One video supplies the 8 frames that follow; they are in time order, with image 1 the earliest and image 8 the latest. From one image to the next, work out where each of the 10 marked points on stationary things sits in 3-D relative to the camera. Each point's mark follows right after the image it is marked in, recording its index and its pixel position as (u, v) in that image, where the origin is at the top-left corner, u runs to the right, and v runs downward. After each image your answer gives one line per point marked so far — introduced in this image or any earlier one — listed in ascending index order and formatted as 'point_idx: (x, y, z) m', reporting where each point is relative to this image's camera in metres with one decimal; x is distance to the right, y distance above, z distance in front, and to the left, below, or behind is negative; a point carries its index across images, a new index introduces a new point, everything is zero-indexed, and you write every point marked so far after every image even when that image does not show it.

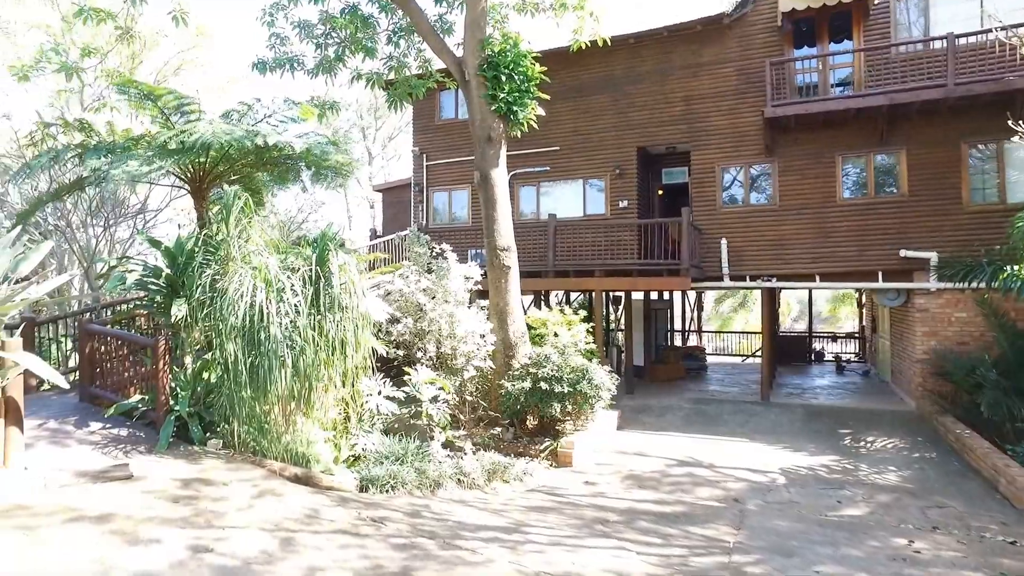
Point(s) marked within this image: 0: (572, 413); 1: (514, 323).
0: (+0.7, -1.4, +8.4) m
1: (0.0, -0.4, +9.2) m
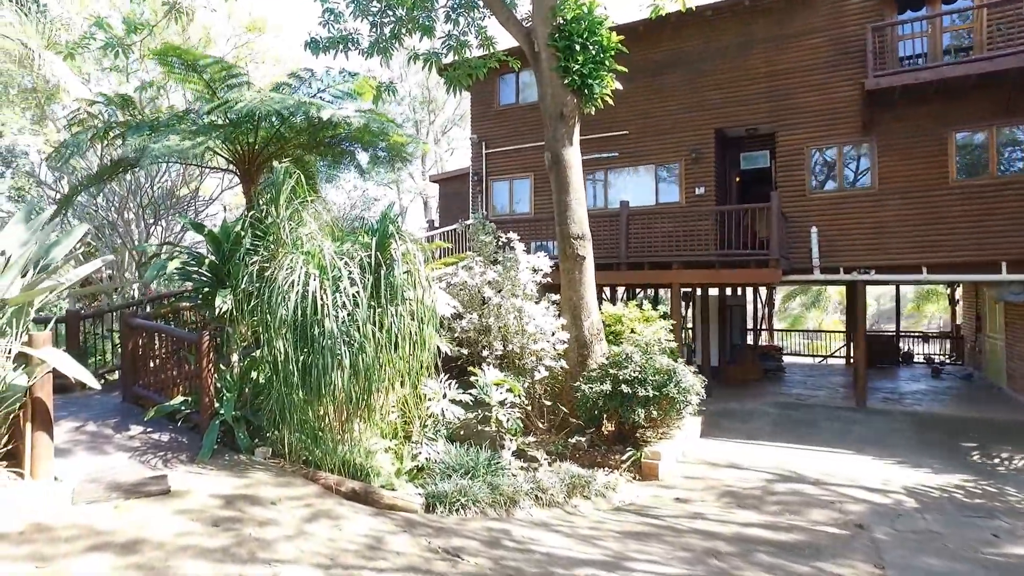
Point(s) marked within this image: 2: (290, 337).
0: (+1.4, -1.3, +7.5) m
1: (+0.9, -0.4, +8.3) m
2: (-1.4, -0.3, +4.8) m
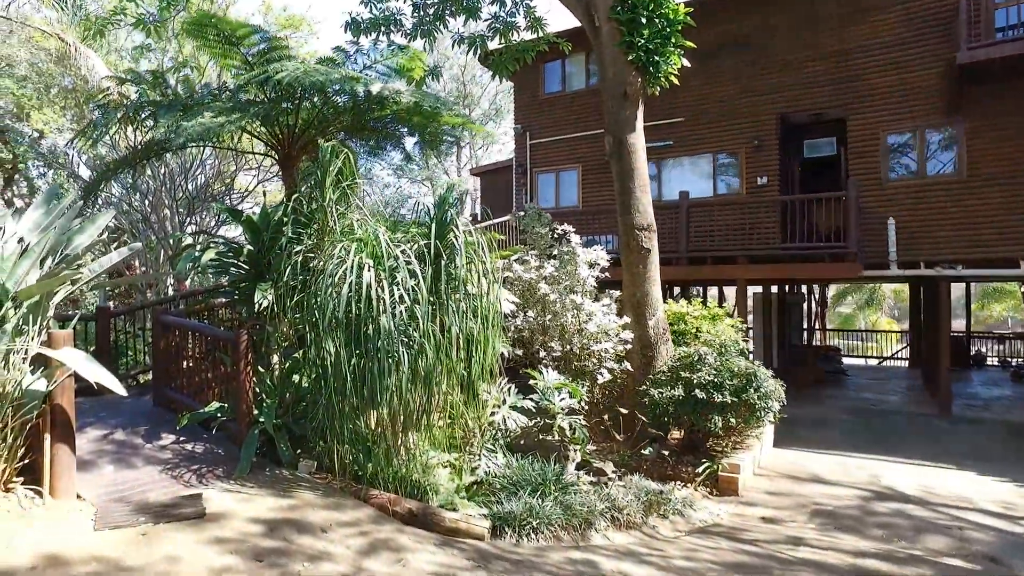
0: (+2.0, -1.3, +6.8) m
1: (+1.5, -0.3, +7.6) m
2: (-0.9, -0.3, +4.2) m
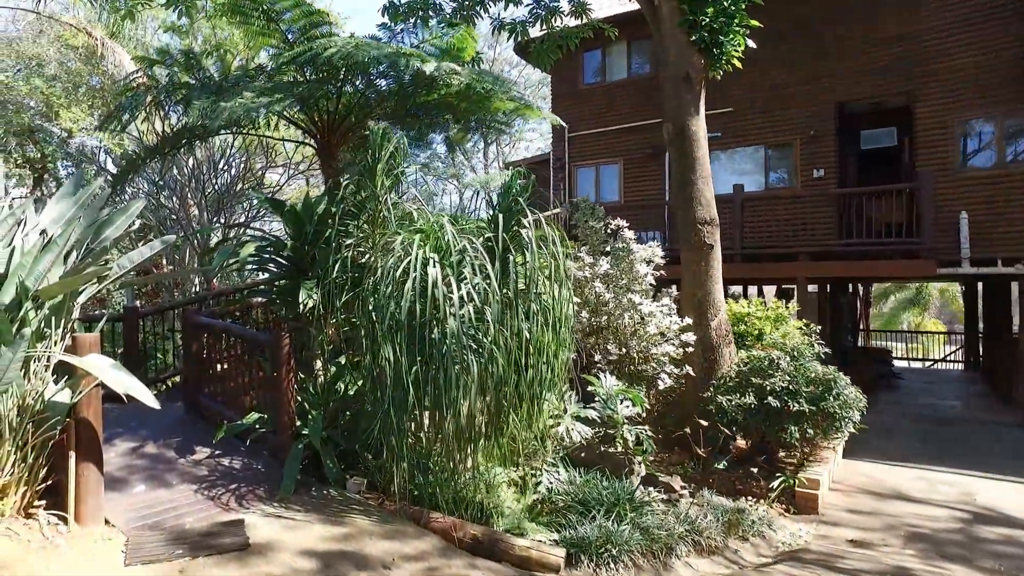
0: (+2.5, -1.3, +6.2) m
1: (+1.9, -0.3, +7.1) m
2: (-0.5, -0.3, +3.7) m
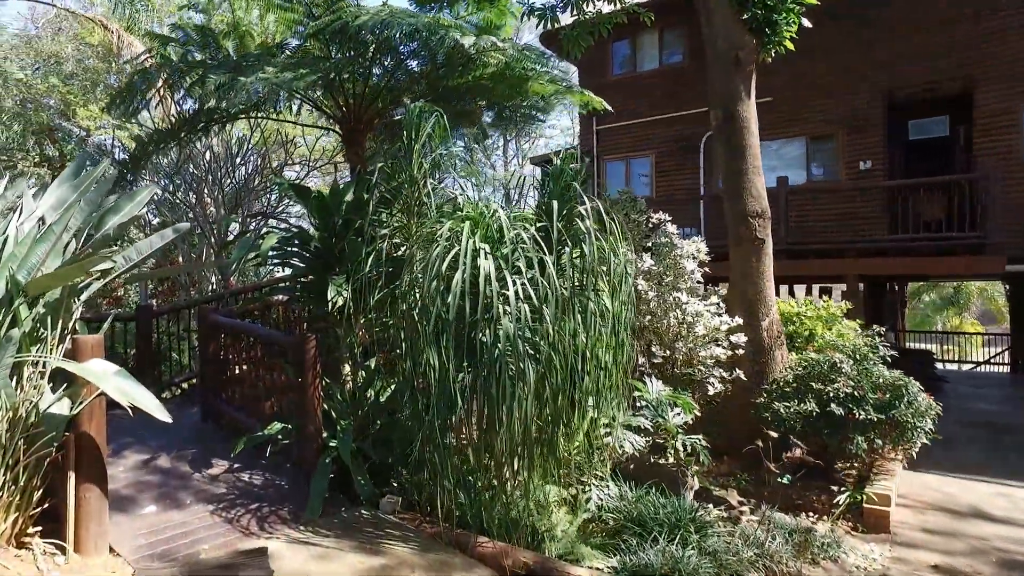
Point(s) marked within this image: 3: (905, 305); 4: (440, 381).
0: (+2.8, -1.2, +5.7) m
1: (+2.3, -0.3, +6.6) m
2: (-0.3, -0.2, +3.2) m
3: (+9.9, -0.4, +18.9) m
4: (-0.3, -0.4, +3.2) m
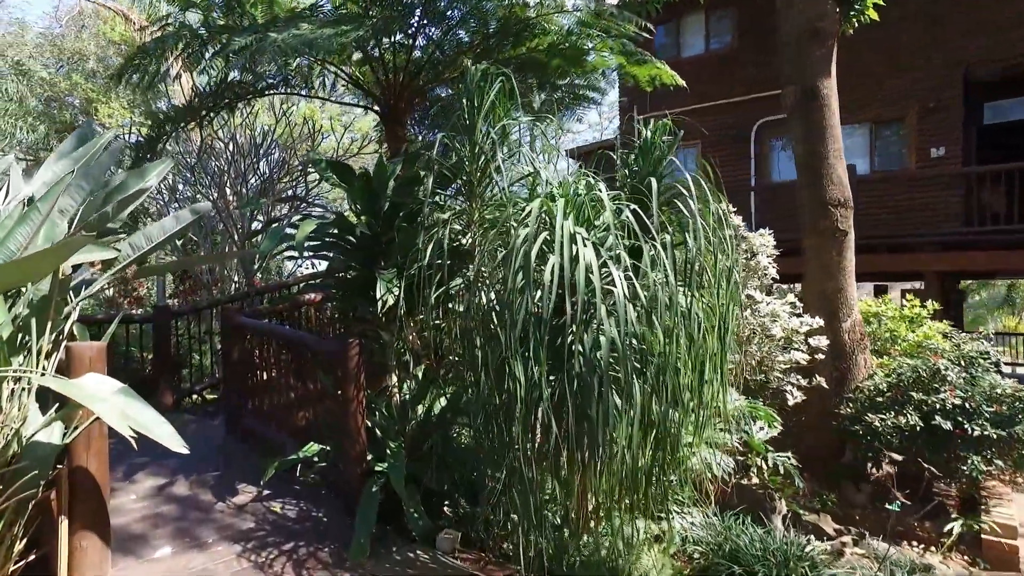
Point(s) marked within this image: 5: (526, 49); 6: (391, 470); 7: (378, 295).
0: (+3.2, -1.2, +5.0) m
1: (+2.7, -0.3, +5.9) m
2: (+0.1, -0.2, +2.6) m
3: (+10.6, -0.4, +18.0) m
4: (0.0, -0.4, +2.6) m
5: (+0.1, +1.7, +5.2) m
6: (-0.5, -0.8, +3.2) m
7: (-0.7, 0.0, +3.5) m
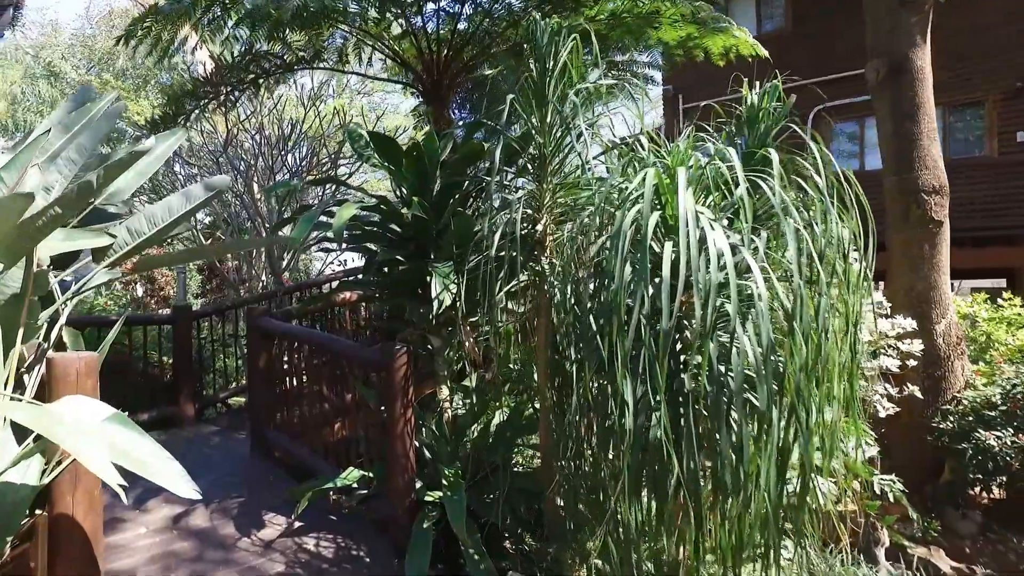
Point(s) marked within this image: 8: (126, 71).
0: (+3.5, -1.2, +4.3) m
1: (+3.1, -0.2, +5.2) m
2: (+0.3, -0.2, +2.0) m
3: (+11.4, -0.4, +17.0) m
4: (+0.3, -0.4, +2.1) m
5: (+0.4, +1.7, +4.6) m
6: (-0.2, -0.8, +2.7) m
7: (-0.4, 0.0, +3.0) m
8: (-6.0, +3.4, +11.7) m
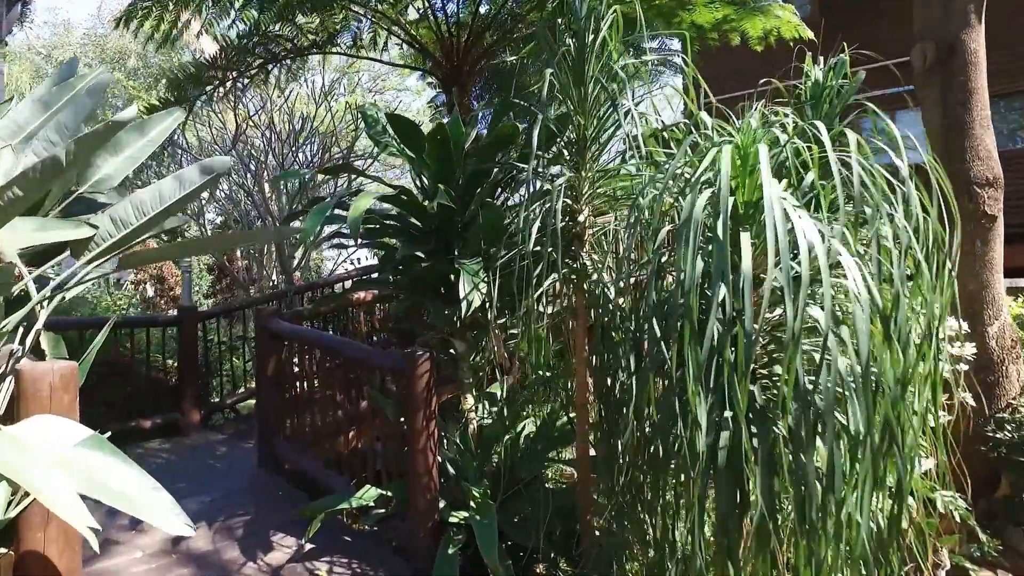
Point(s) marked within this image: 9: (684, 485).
0: (+3.7, -1.2, +4.0) m
1: (+3.2, -0.2, +4.9) m
2: (+0.4, -0.2, +1.7) m
3: (+11.7, -0.4, +16.6) m
4: (+0.4, -0.4, +1.8) m
5: (+0.6, +1.7, +4.3) m
6: (-0.1, -0.8, +2.4) m
7: (-0.2, 0.0, +2.7) m
8: (-5.8, +3.4, +11.5) m
9: (+0.4, -0.5, +1.8) m
